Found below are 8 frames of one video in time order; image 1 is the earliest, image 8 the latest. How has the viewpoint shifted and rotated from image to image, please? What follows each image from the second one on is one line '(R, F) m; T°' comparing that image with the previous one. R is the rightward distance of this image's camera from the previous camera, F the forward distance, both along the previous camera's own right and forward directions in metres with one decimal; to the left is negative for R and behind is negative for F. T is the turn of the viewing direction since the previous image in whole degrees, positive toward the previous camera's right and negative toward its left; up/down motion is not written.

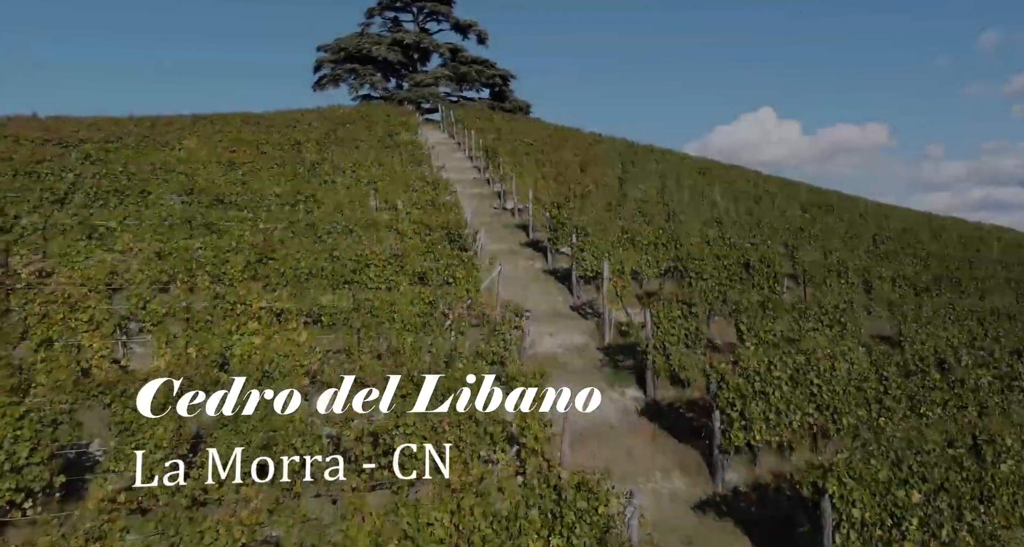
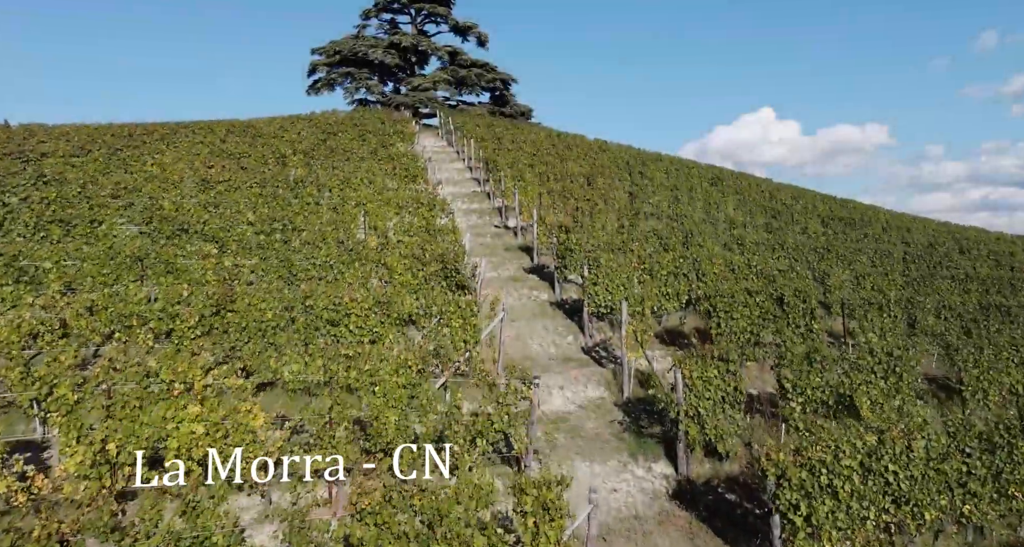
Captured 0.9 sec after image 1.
(-0.1, +2.3) m; 0°
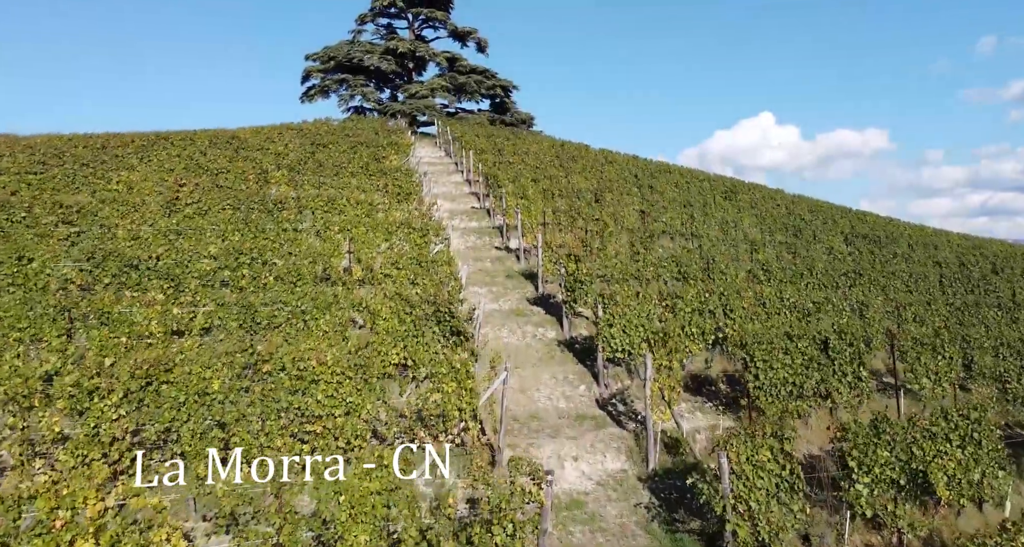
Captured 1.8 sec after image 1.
(-0.1, +2.3) m; 0°
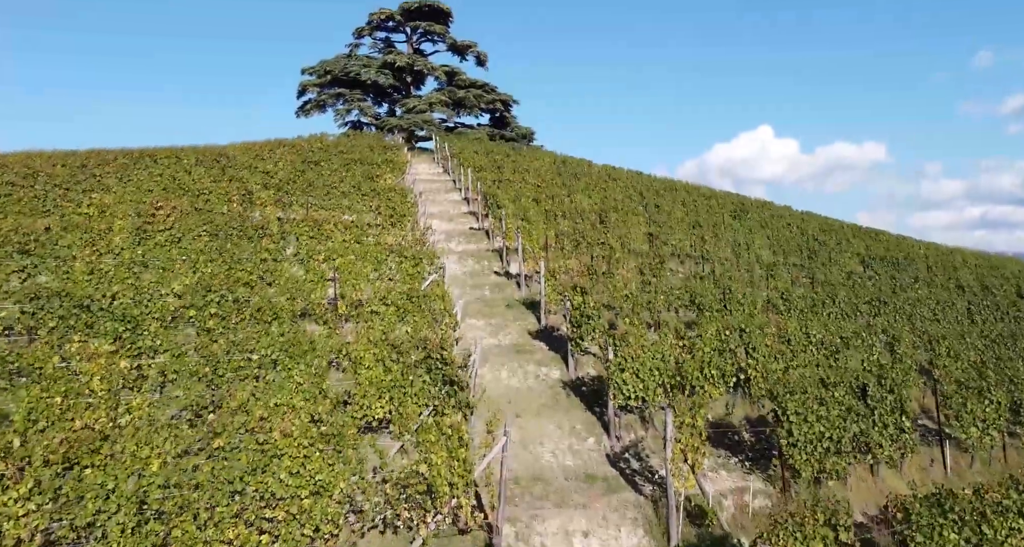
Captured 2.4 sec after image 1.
(0.0, +1.6) m; 0°
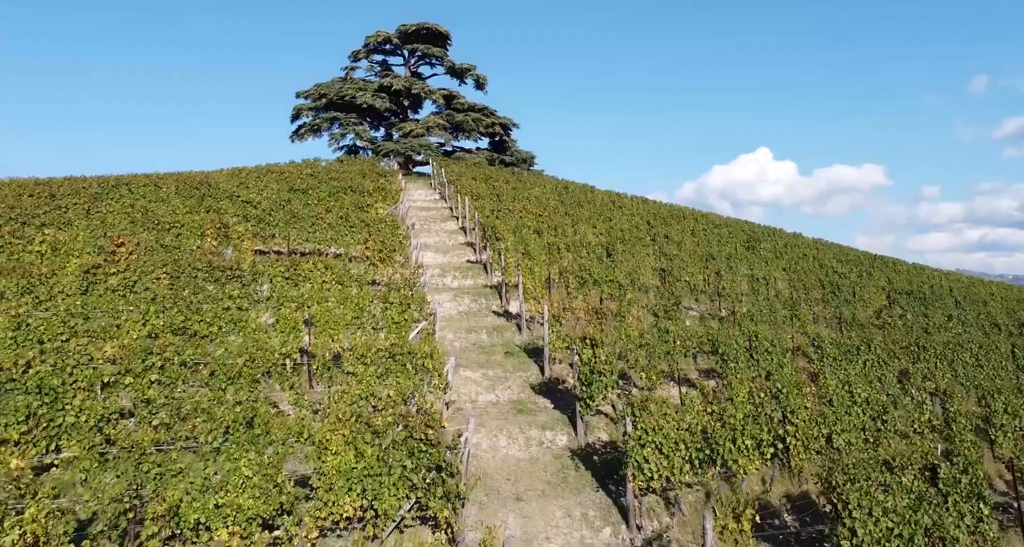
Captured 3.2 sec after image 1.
(0.0, +2.1) m; 0°
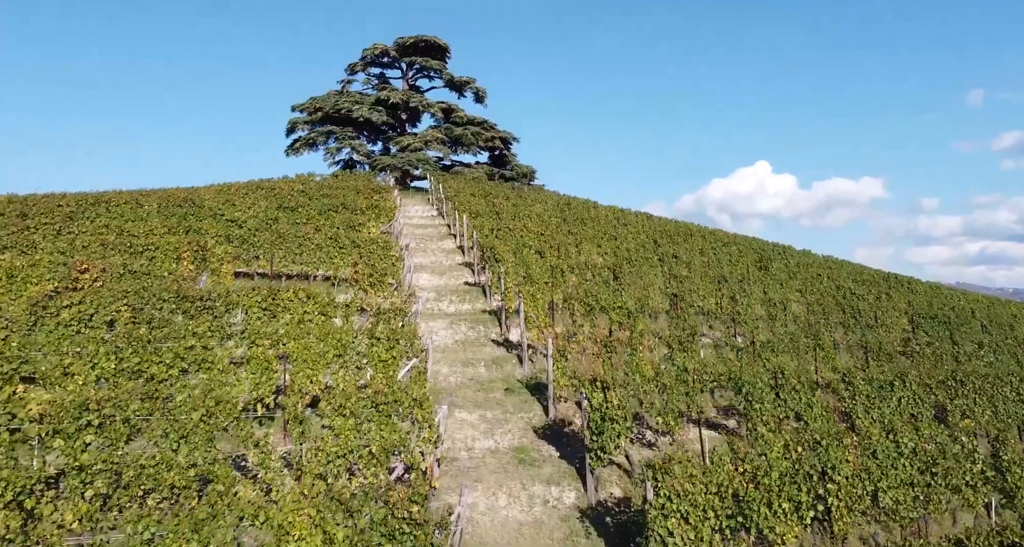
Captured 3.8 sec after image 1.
(0.0, +1.6) m; 0°
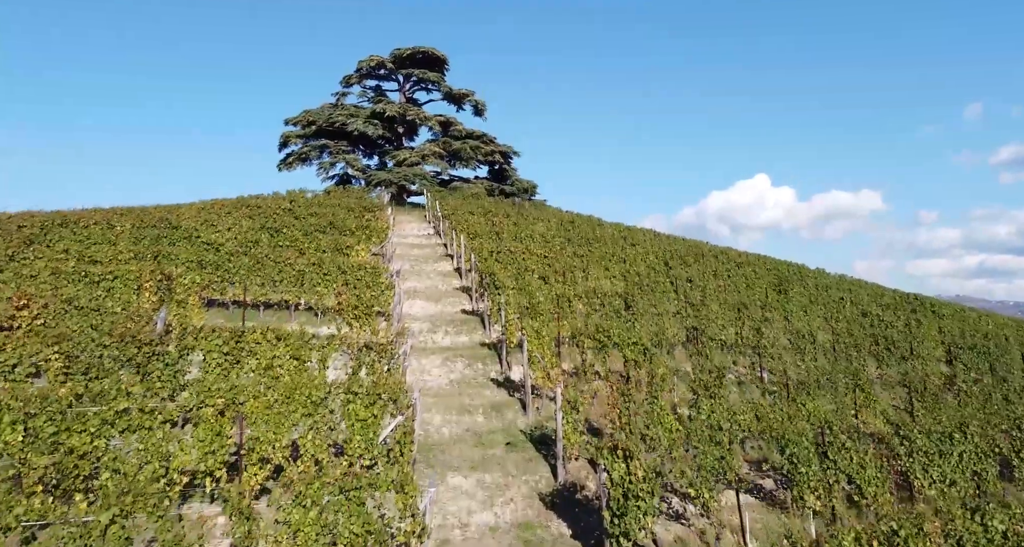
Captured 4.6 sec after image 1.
(-0.1, +2.2) m; 0°
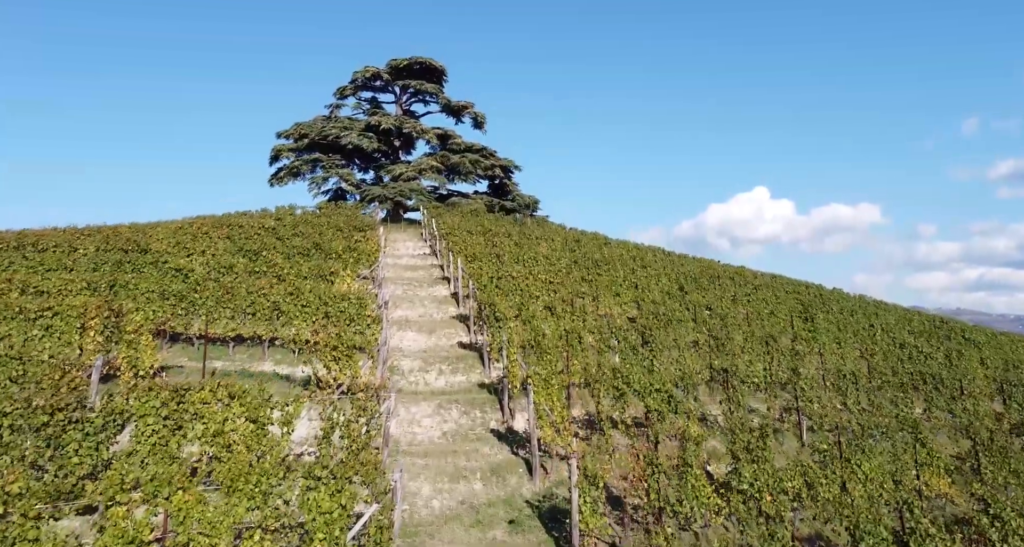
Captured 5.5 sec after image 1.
(-0.1, +2.5) m; 0°
